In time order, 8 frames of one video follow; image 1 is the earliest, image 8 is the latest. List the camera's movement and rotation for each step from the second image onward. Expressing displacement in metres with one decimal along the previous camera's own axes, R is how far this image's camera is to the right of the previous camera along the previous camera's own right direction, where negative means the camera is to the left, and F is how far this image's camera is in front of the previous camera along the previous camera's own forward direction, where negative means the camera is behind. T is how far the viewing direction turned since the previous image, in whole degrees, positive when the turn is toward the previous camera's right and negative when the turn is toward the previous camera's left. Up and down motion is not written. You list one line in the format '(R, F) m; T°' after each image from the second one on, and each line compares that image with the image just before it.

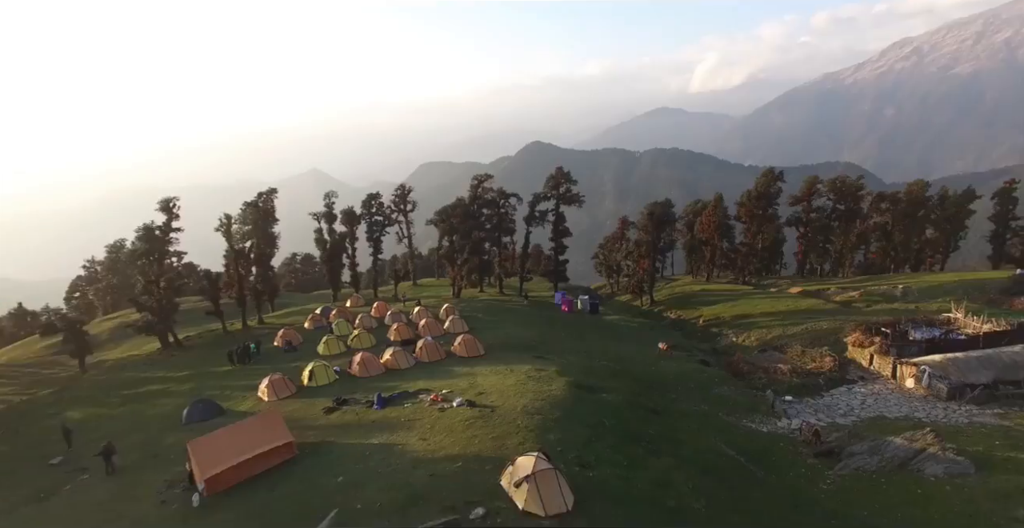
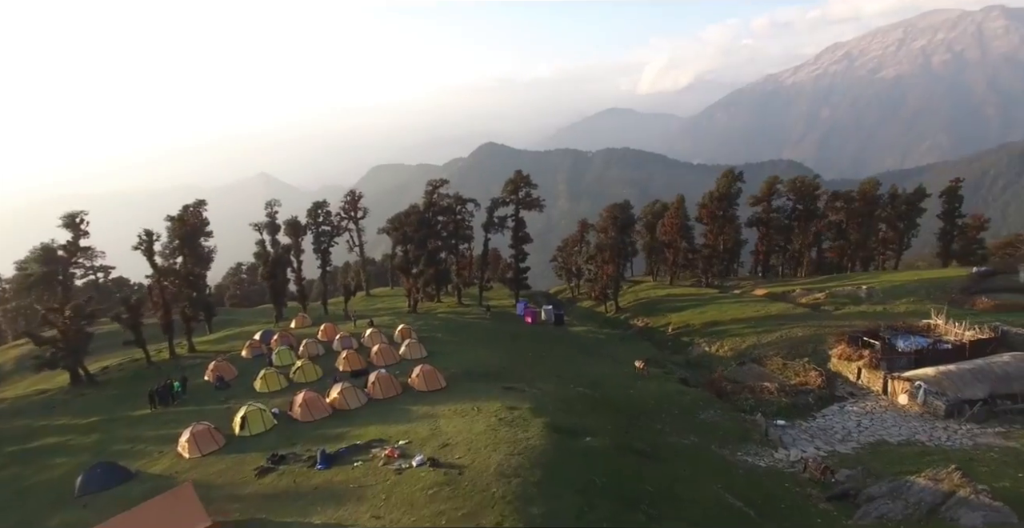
(-0.4, +3.7) m; +4°
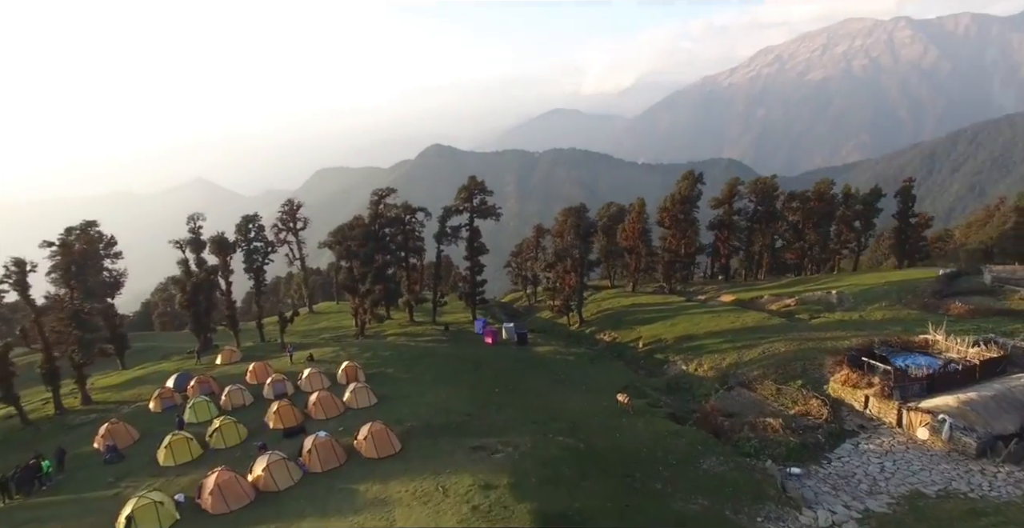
(-0.6, +5.3) m; +4°
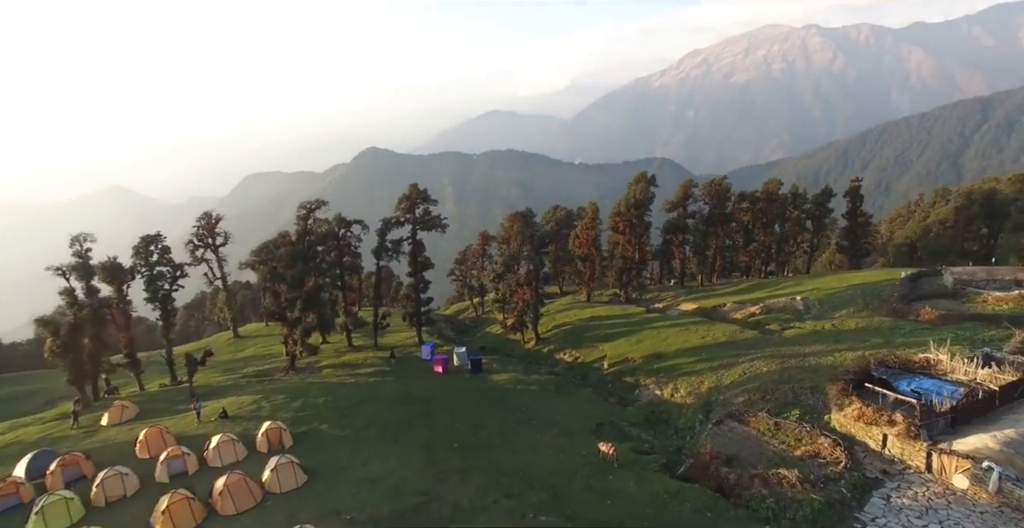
(-0.8, +5.9) m; +5°
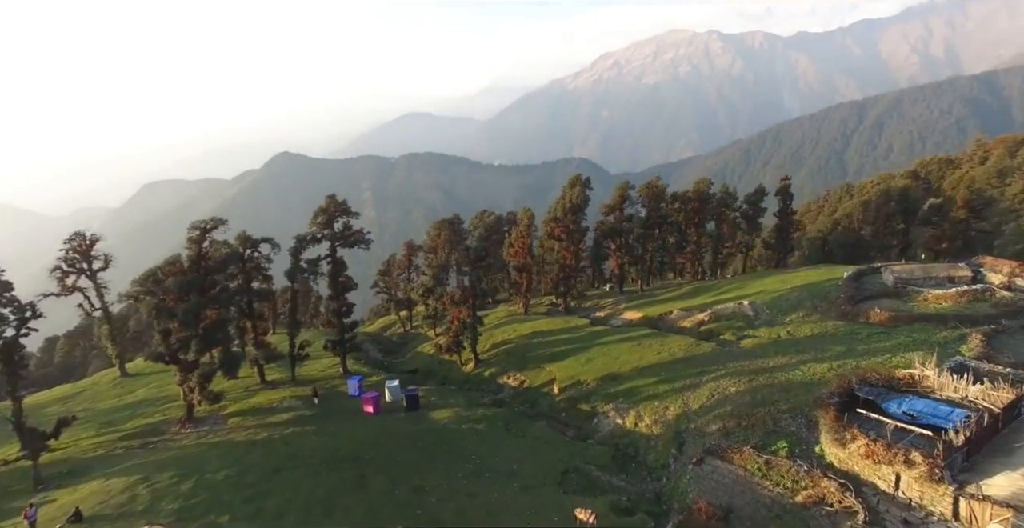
(-1.0, +5.6) m; +7°
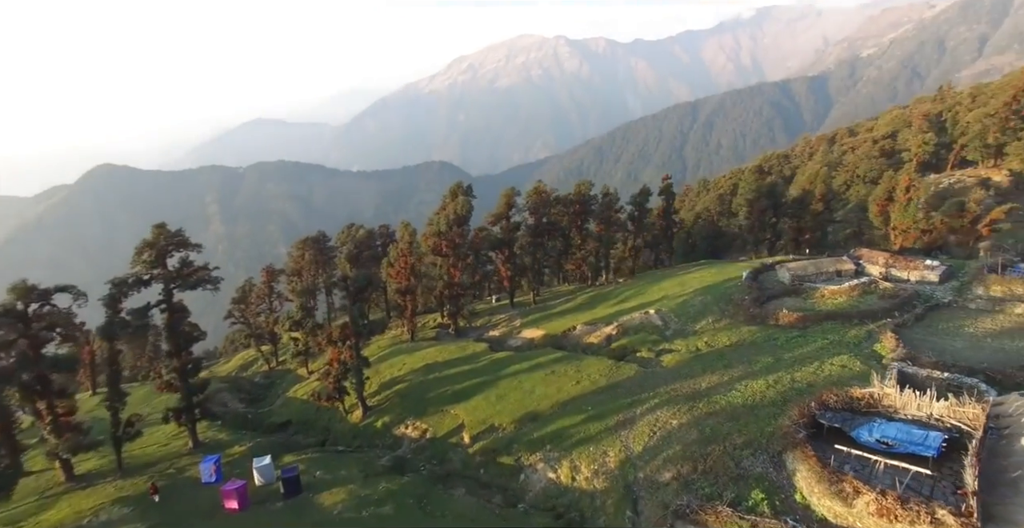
(-1.7, +7.4) m; +12°
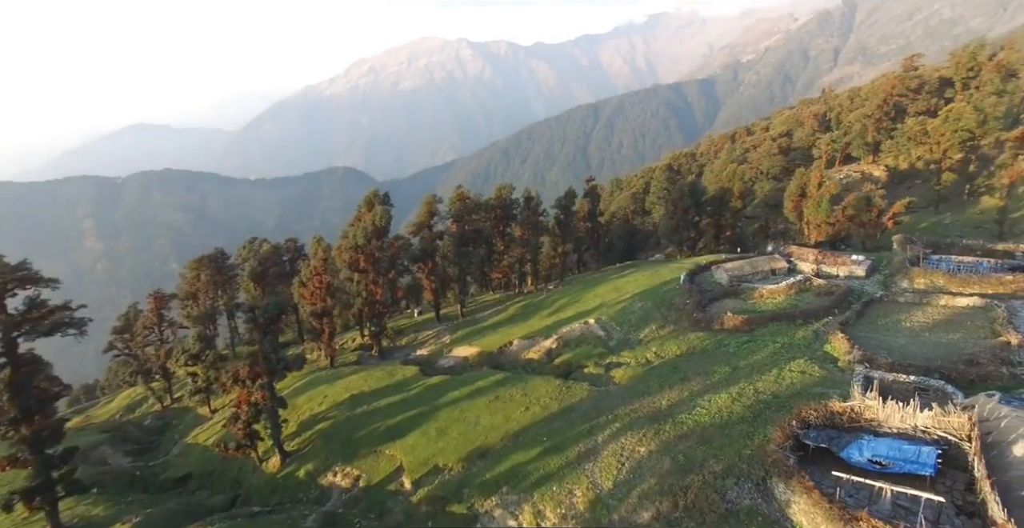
(-1.6, +4.5) m; +8°
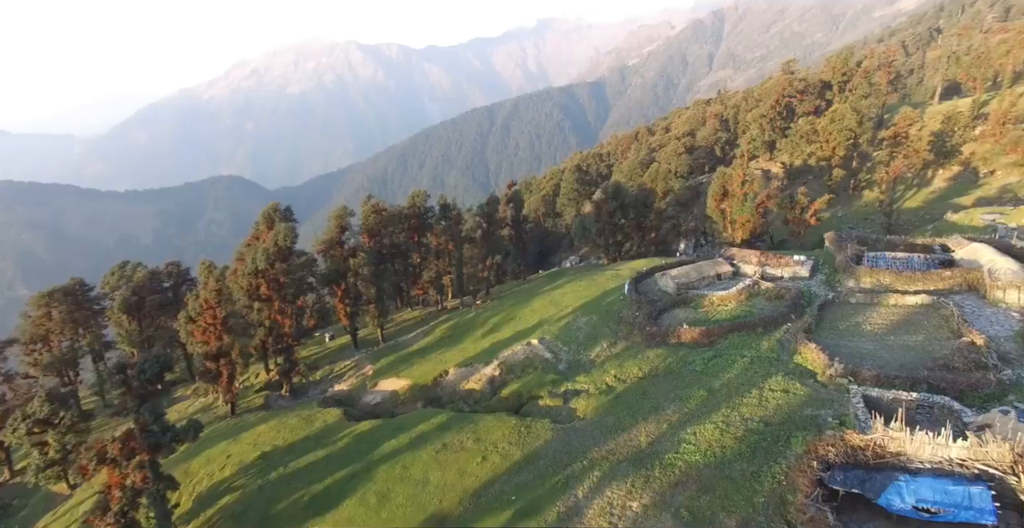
(-2.3, +6.2) m; +9°
